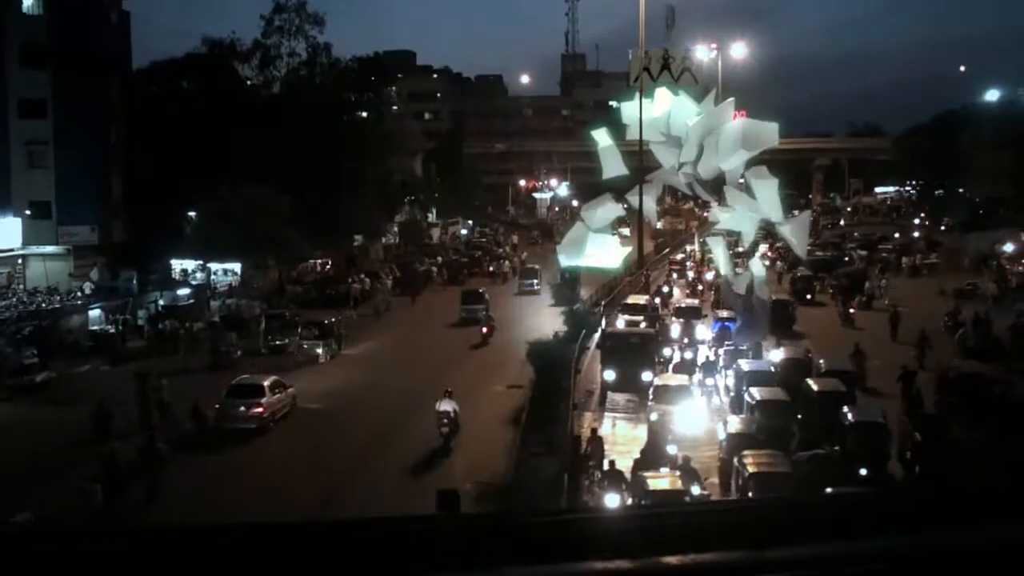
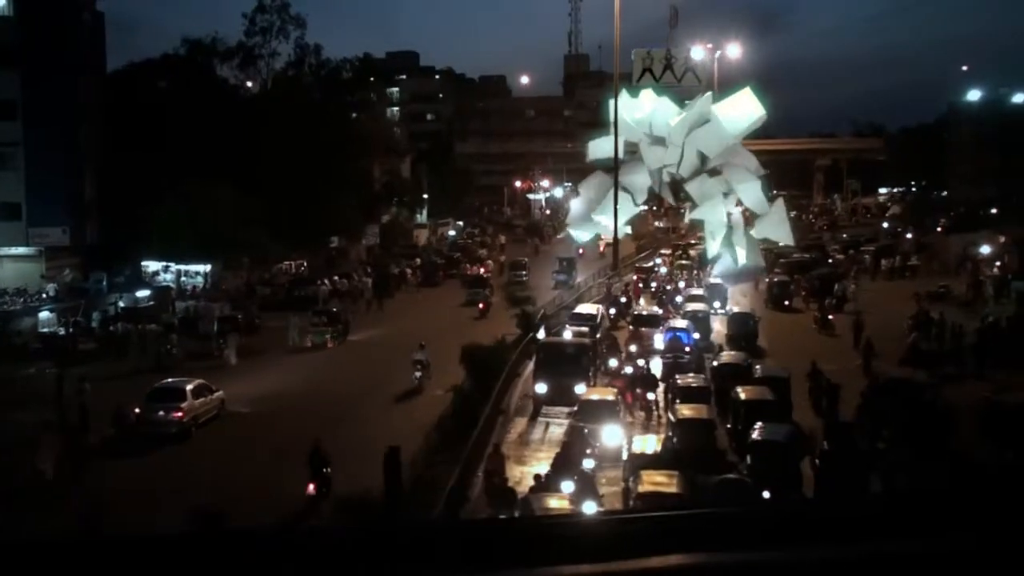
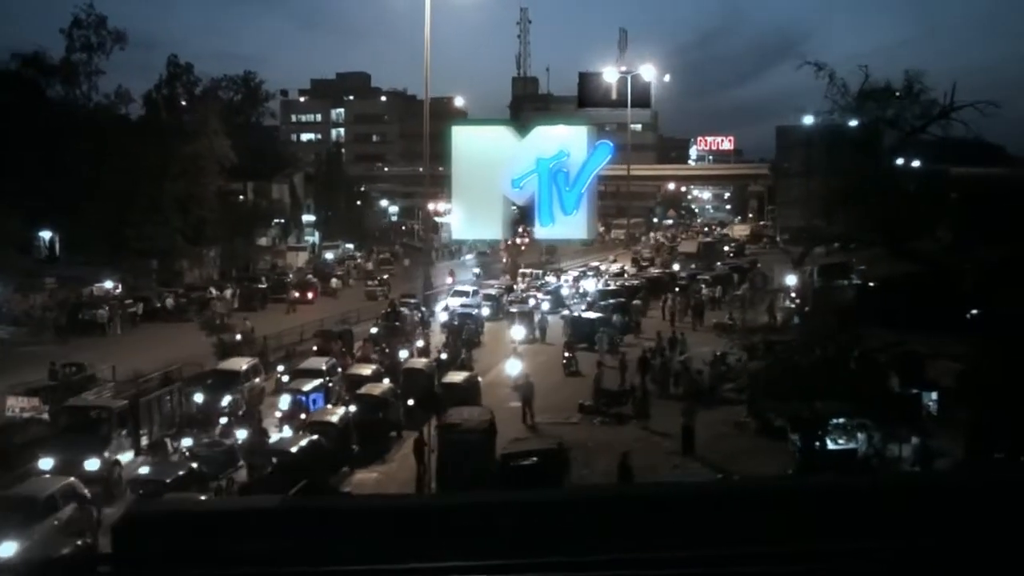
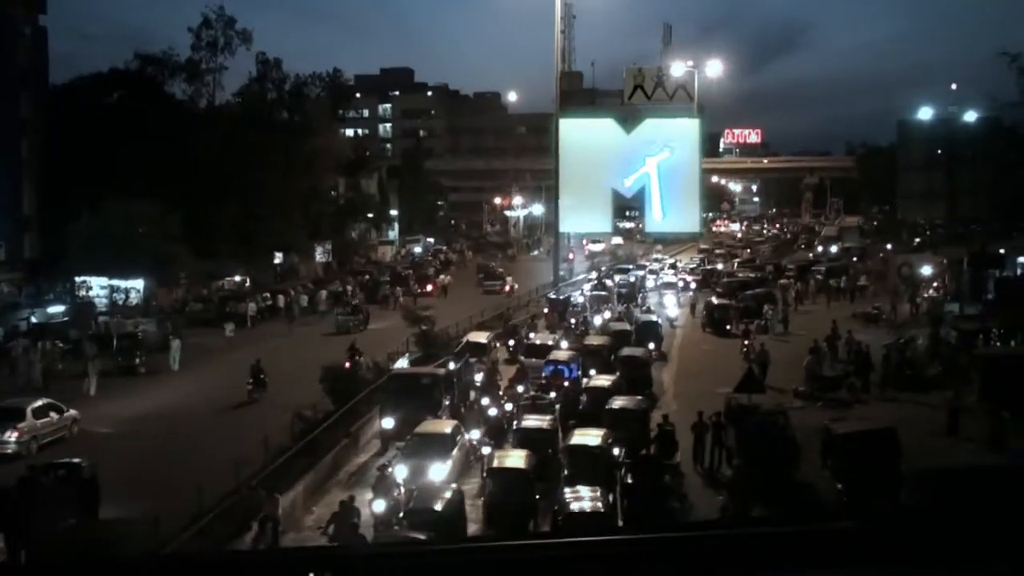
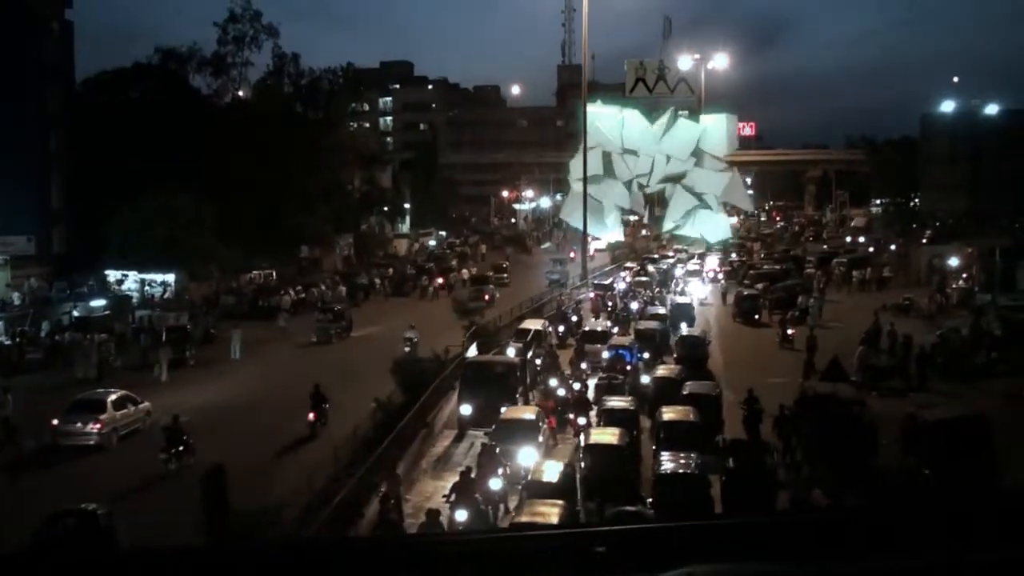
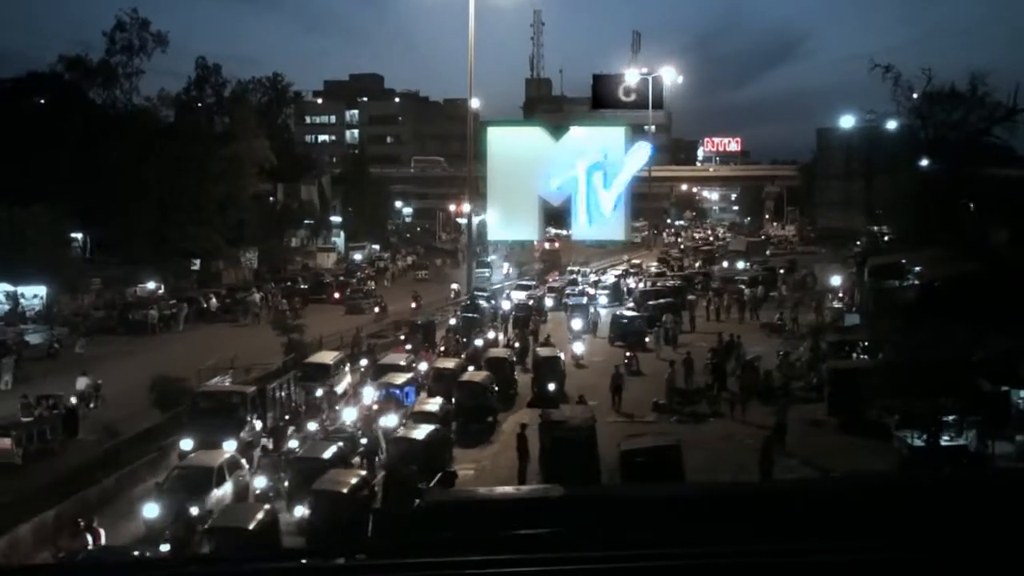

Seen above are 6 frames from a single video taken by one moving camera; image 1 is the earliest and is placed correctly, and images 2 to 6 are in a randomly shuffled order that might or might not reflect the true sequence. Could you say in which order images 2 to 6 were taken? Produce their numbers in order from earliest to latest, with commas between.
2, 5, 4, 6, 3
